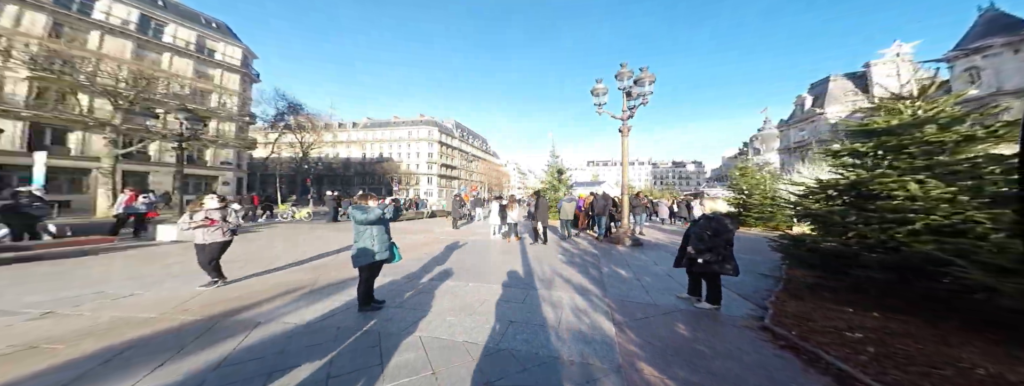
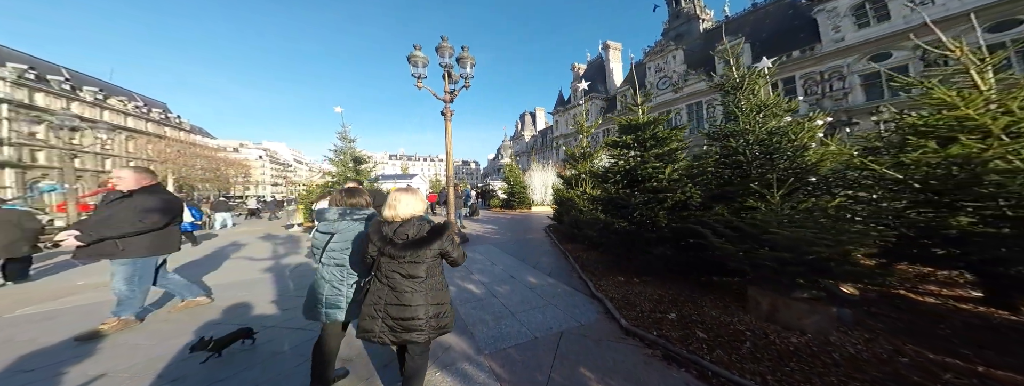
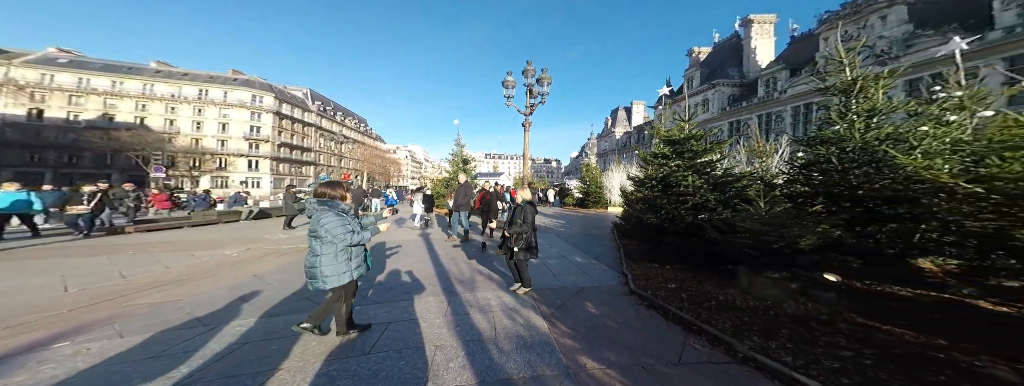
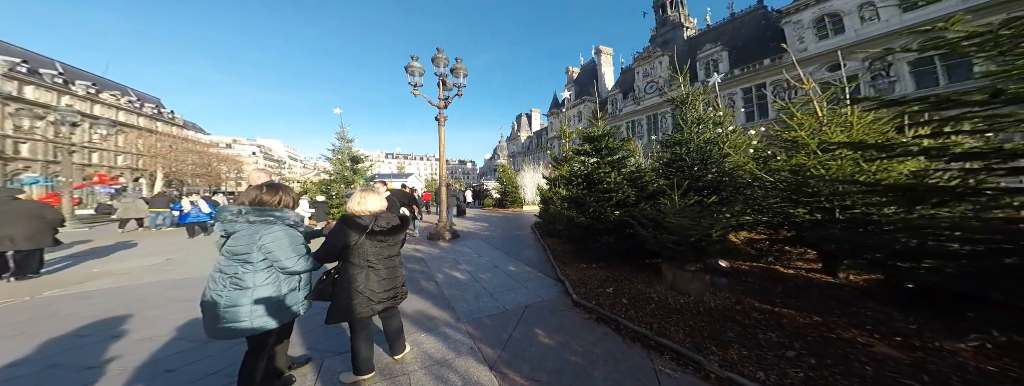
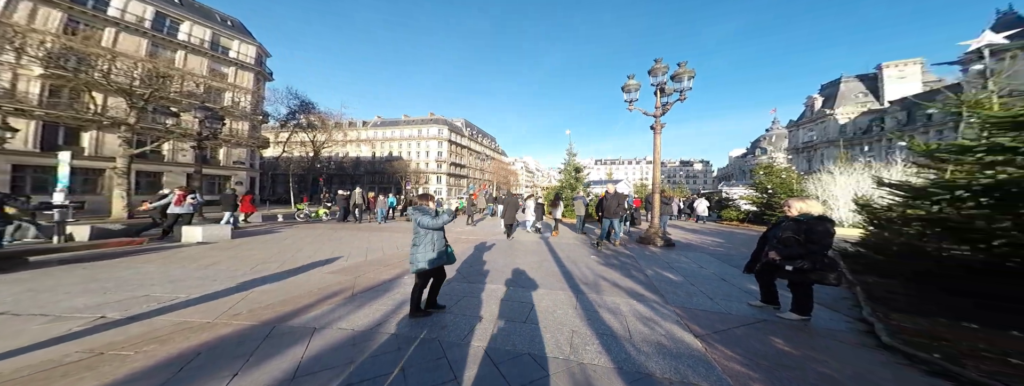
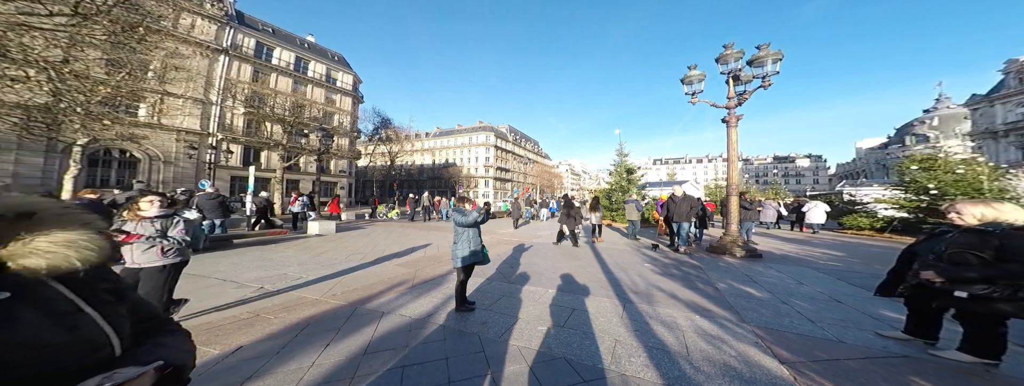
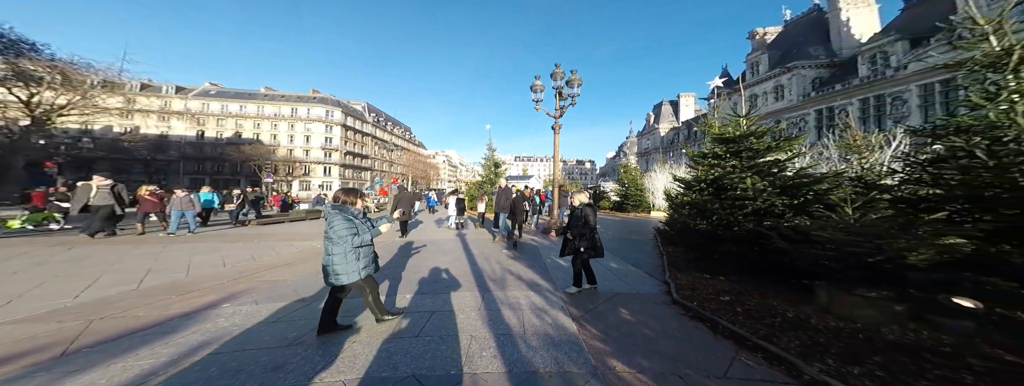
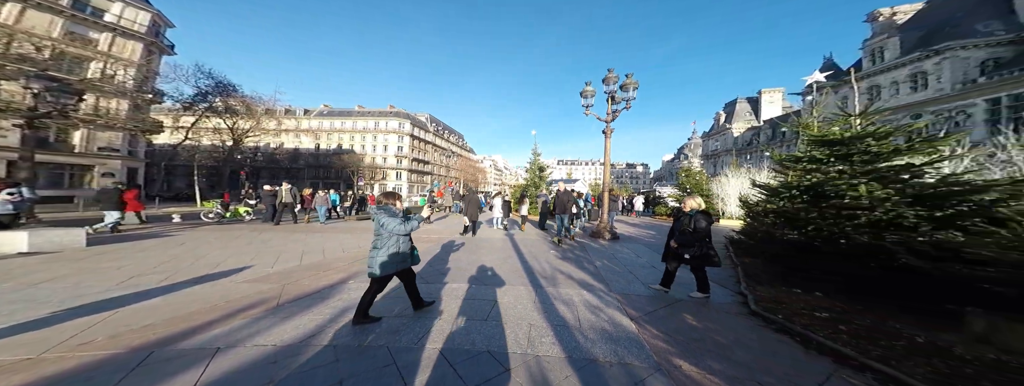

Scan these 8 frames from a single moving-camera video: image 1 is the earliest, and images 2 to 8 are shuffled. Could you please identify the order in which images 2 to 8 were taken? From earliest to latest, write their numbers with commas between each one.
6, 5, 8, 7, 3, 4, 2
